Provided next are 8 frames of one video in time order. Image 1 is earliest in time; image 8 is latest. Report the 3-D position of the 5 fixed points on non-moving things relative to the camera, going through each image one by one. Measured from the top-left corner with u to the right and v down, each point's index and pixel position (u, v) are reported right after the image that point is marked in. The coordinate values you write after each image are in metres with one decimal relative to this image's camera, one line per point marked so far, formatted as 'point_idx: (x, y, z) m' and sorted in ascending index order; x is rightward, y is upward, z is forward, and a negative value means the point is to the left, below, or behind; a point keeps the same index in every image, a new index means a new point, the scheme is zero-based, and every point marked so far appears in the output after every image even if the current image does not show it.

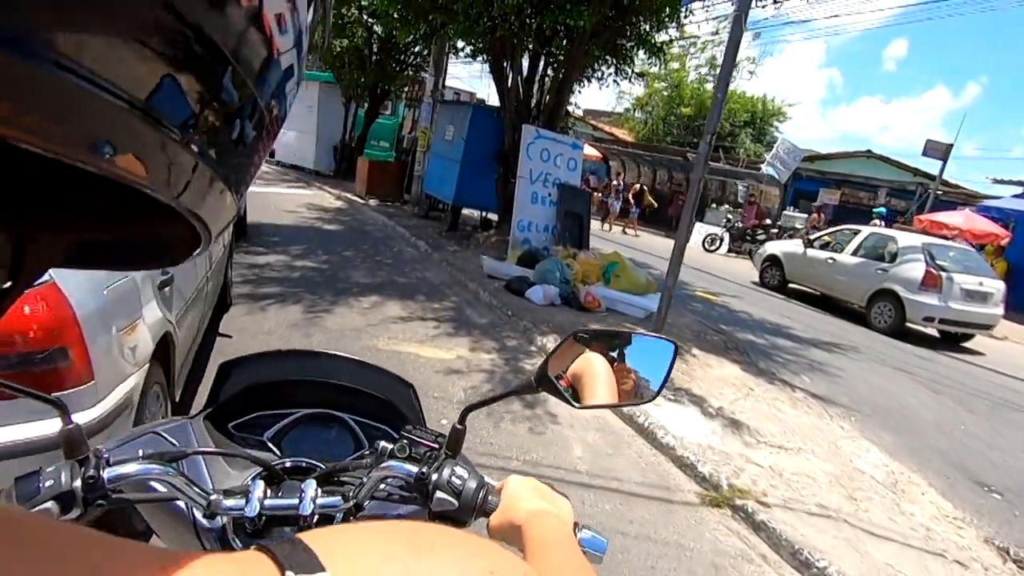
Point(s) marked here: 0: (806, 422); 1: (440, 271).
0: (+3.0, -1.4, +5.5) m
1: (-1.2, +0.3, +9.2) m
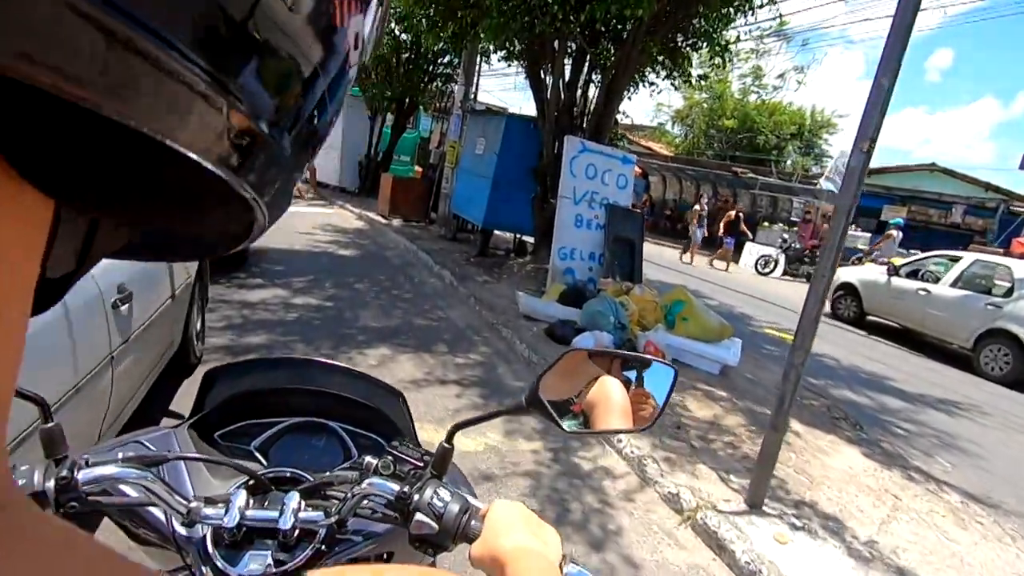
0: (+3.3, -1.9, +3.7) m
1: (-0.6, -0.3, +7.7) m
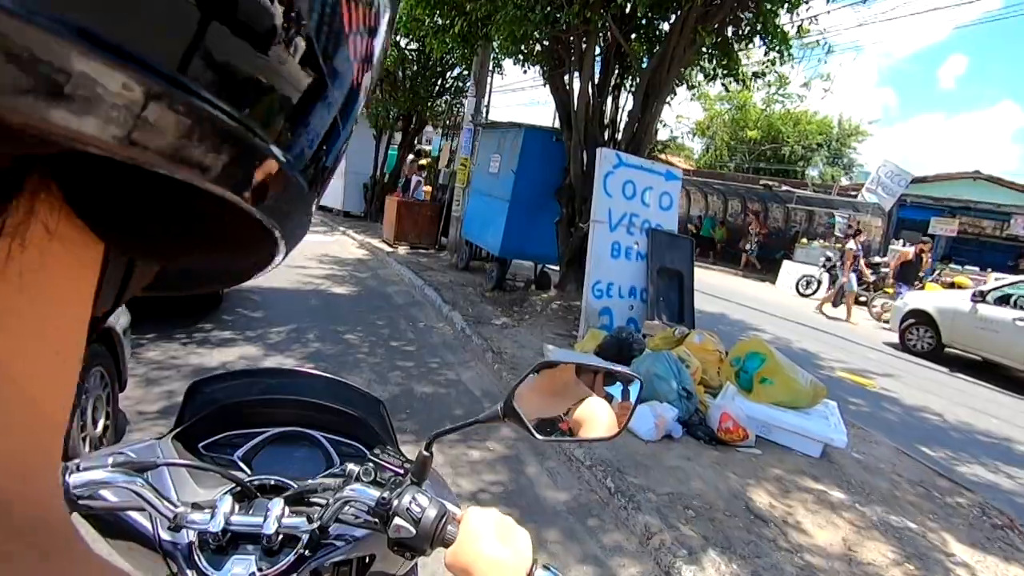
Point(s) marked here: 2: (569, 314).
0: (+3.6, -2.3, +2.0) m
1: (-0.3, -0.9, +6.1) m
2: (+0.8, -0.4, +8.2) m
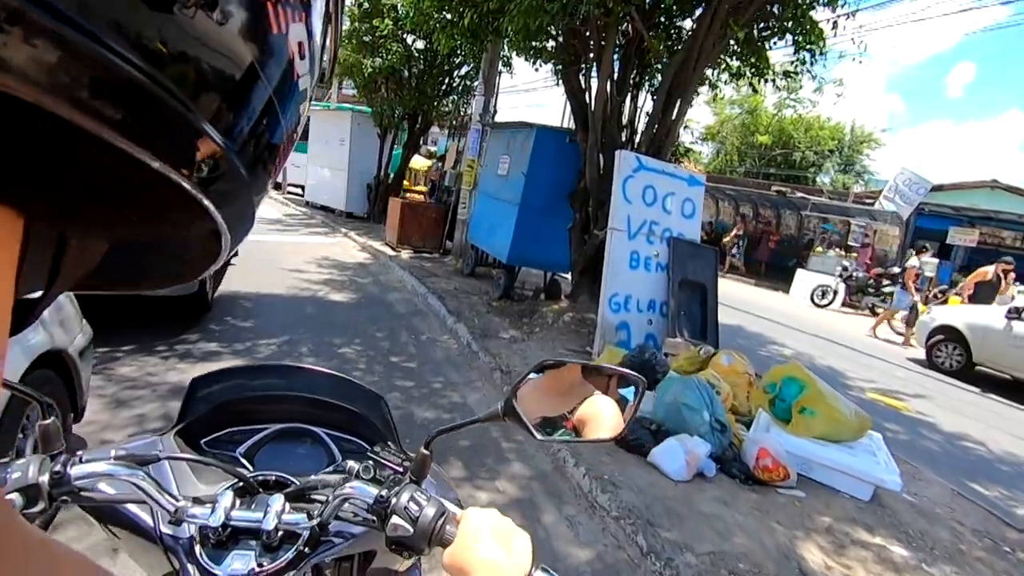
0: (+3.6, -2.4, +1.5) m
1: (-0.2, -1.0, +5.6) m
2: (+1.0, -0.5, +7.6) m
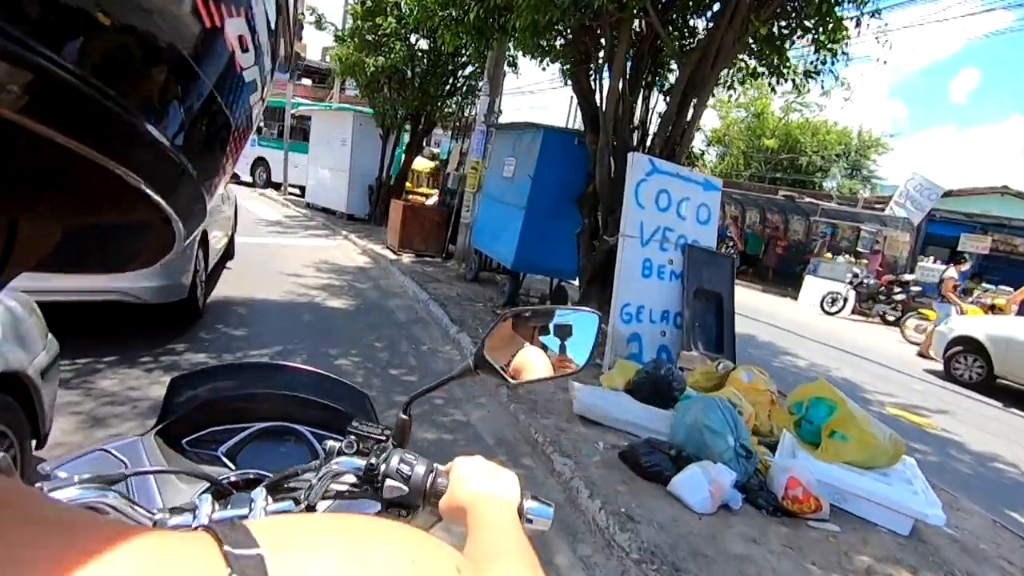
0: (+3.7, -2.6, +1.1) m
1: (-0.1, -1.1, +5.2) m
2: (+1.0, -0.7, +7.3) m
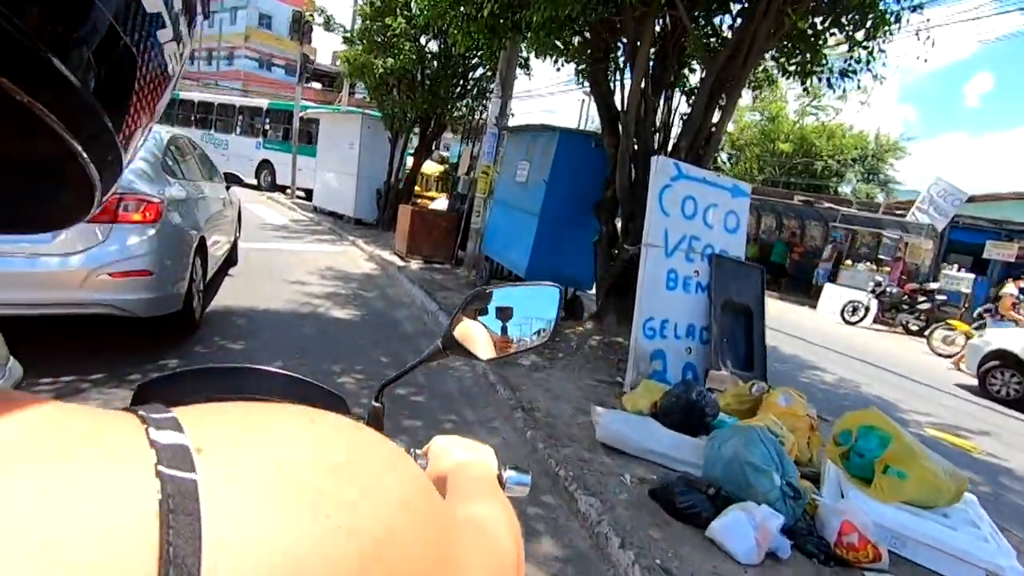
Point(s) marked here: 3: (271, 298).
0: (+3.7, -2.7, +0.6) m
1: (0.0, -1.3, +4.8) m
2: (+1.2, -0.8, +6.8) m
3: (-3.6, -0.2, +8.2) m
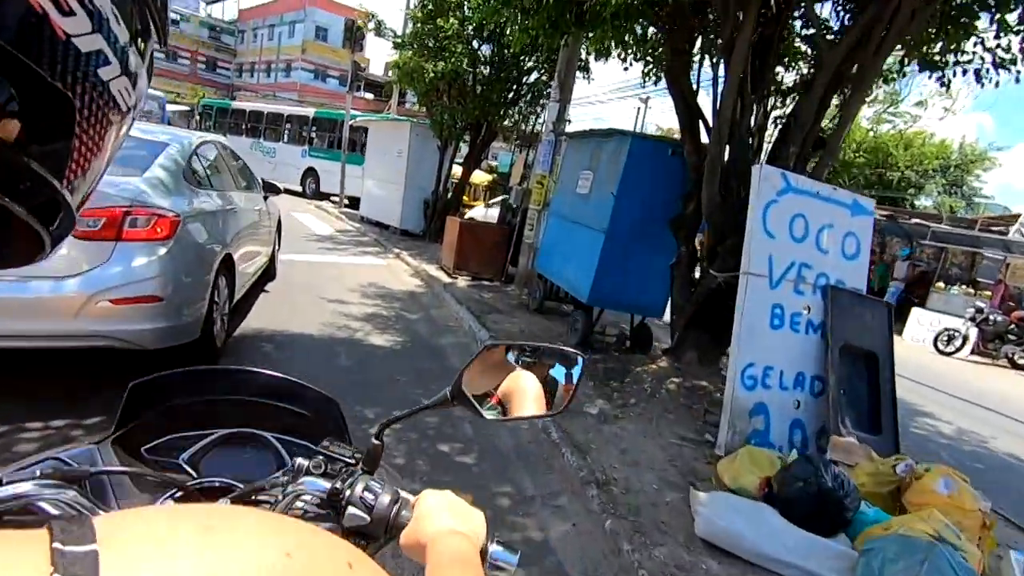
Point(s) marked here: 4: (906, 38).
0: (+3.9, -3.0, -0.7) m
1: (+0.5, -1.6, +3.7) m
2: (+1.9, -1.2, +5.7) m
3: (-2.8, -0.4, +7.4) m
4: (+3.7, +2.4, +5.3) m
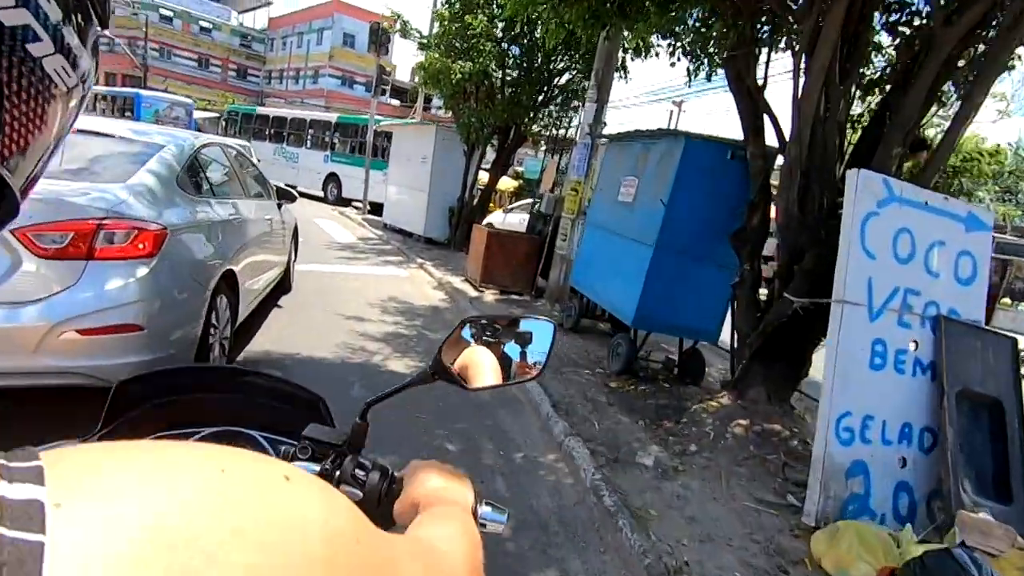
0: (+3.9, -3.2, -1.7) m
1: (+0.7, -1.8, +2.9) m
2: (+2.2, -1.4, +4.8) m
3: (-2.3, -0.6, +6.7) m
4: (+4.1, +2.2, +4.4) m
